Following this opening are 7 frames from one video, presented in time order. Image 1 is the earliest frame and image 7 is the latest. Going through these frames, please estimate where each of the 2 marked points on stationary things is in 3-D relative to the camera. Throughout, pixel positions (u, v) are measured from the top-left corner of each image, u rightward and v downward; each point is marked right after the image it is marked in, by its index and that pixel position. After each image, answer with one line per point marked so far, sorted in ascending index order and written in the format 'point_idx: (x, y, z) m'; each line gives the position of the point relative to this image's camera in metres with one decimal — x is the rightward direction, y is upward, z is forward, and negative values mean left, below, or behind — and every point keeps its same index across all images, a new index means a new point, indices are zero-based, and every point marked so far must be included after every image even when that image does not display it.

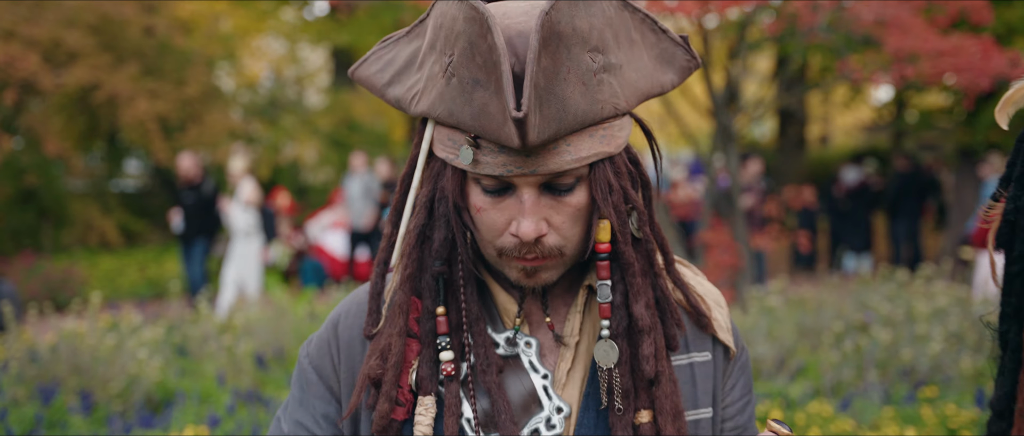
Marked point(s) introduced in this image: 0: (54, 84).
0: (-4.1, +1.2, +10.9) m
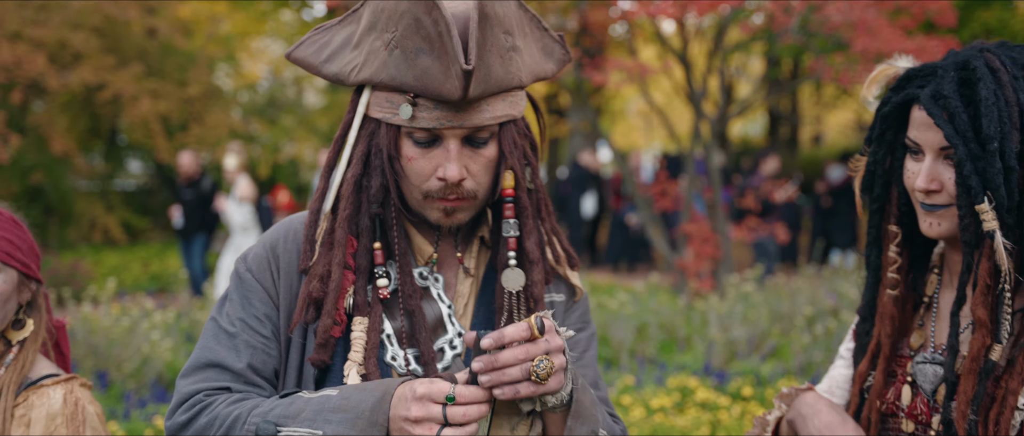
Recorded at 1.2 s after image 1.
0: (-4.2, +1.3, +11.2) m
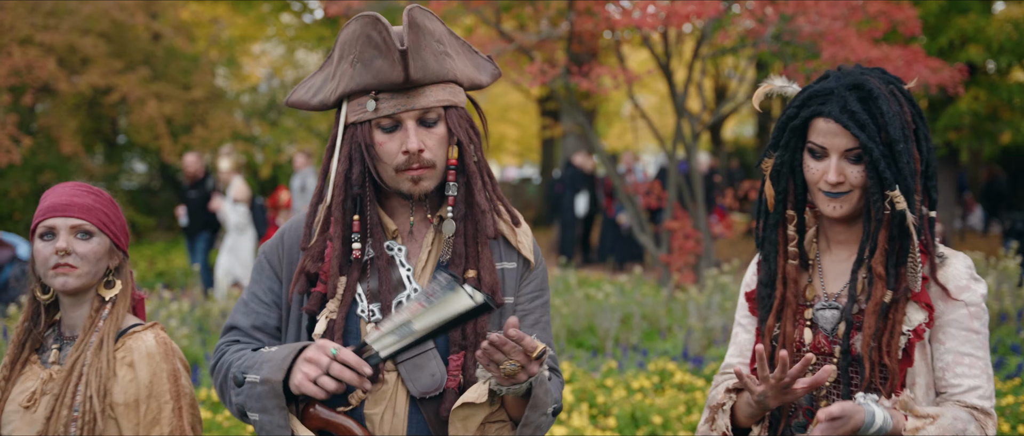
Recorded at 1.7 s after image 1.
0: (-4.2, +1.3, +11.6) m
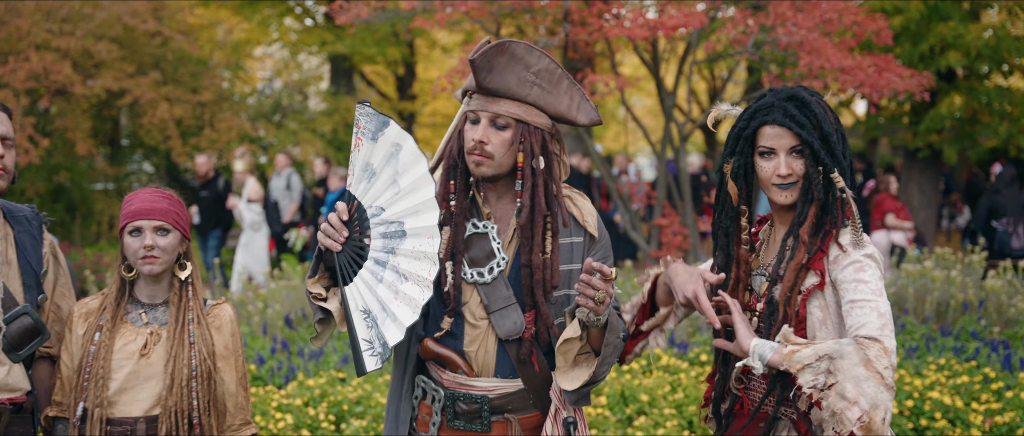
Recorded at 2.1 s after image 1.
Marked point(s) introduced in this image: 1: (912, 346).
0: (-4.2, +1.3, +12.1) m
1: (+1.9, -0.6, +5.9) m
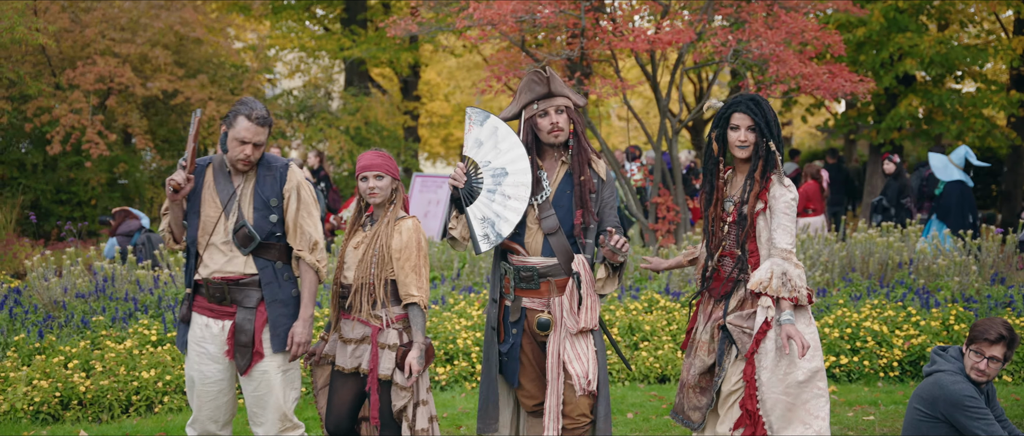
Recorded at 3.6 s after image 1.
0: (-4.1, +1.4, +13.6) m
1: (+2.1, -0.5, +7.5) m
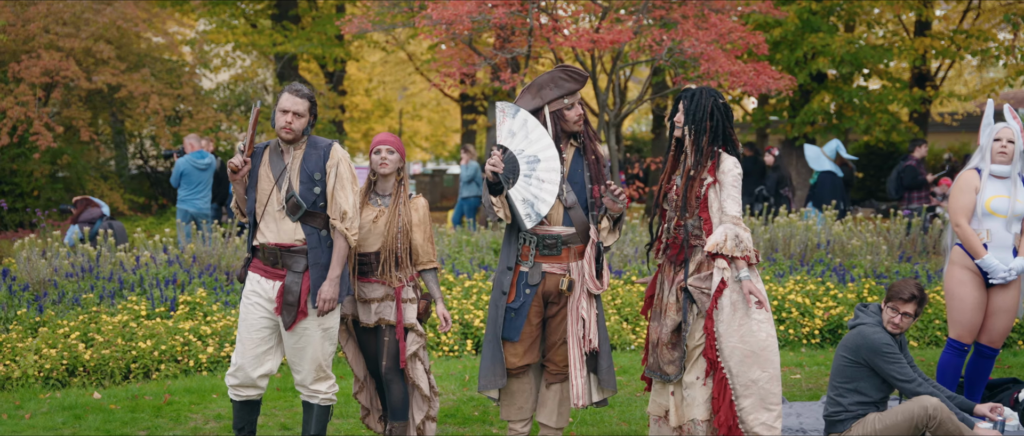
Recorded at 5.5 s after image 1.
0: (-4.9, +1.5, +13.9) m
1: (+1.8, -0.4, +8.3) m
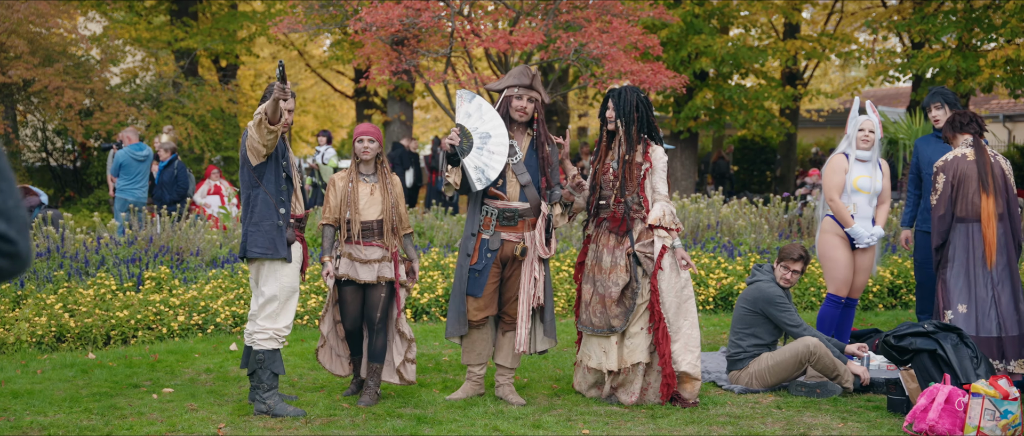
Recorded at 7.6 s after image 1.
0: (-6.0, +1.6, +14.2) m
1: (+1.3, -0.2, +9.3) m
